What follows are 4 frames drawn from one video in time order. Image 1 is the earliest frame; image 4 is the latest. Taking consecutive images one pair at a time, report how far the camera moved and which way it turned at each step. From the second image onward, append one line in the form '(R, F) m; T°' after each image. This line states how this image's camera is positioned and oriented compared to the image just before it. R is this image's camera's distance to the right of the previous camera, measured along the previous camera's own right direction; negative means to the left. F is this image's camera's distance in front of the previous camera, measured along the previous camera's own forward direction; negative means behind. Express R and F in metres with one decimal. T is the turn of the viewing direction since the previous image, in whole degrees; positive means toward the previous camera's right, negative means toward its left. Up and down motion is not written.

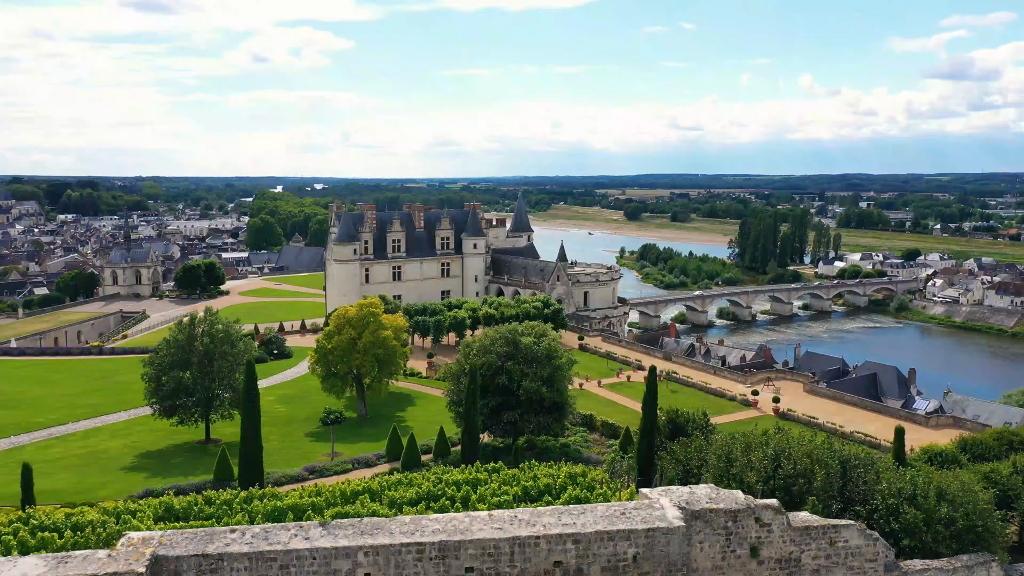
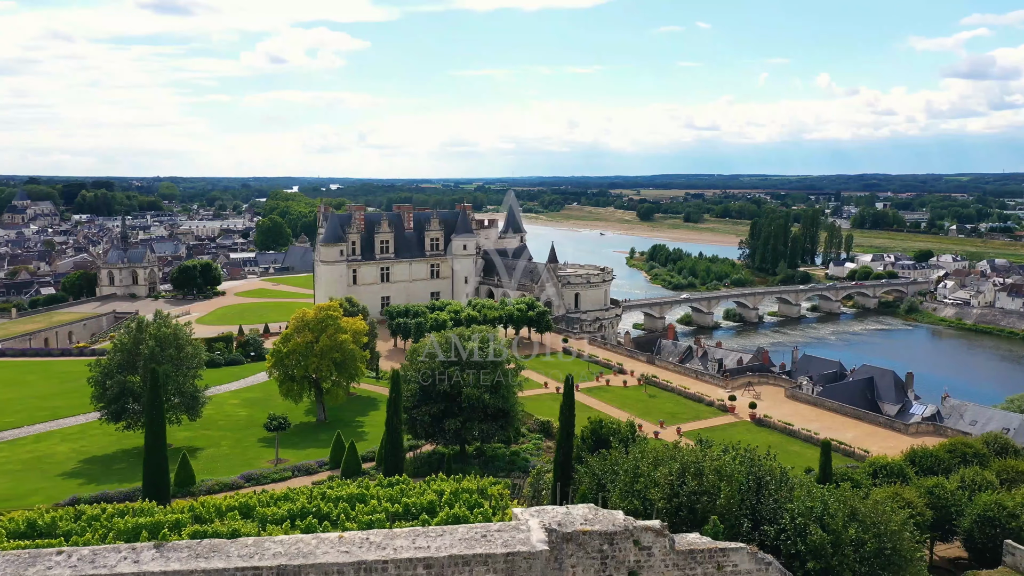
(+2.1, +0.6) m; -1°
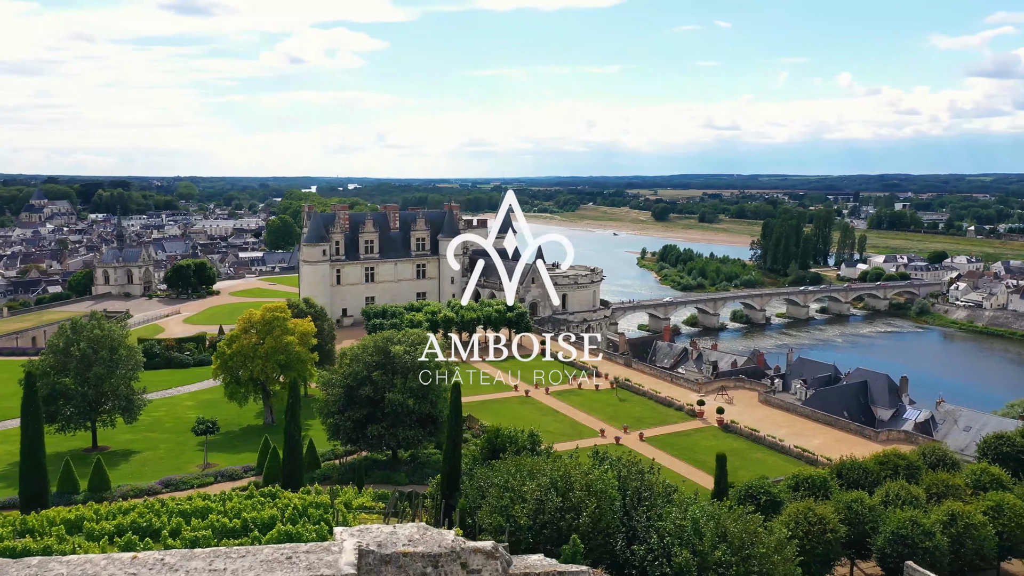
(+2.6, +0.7) m; -1°
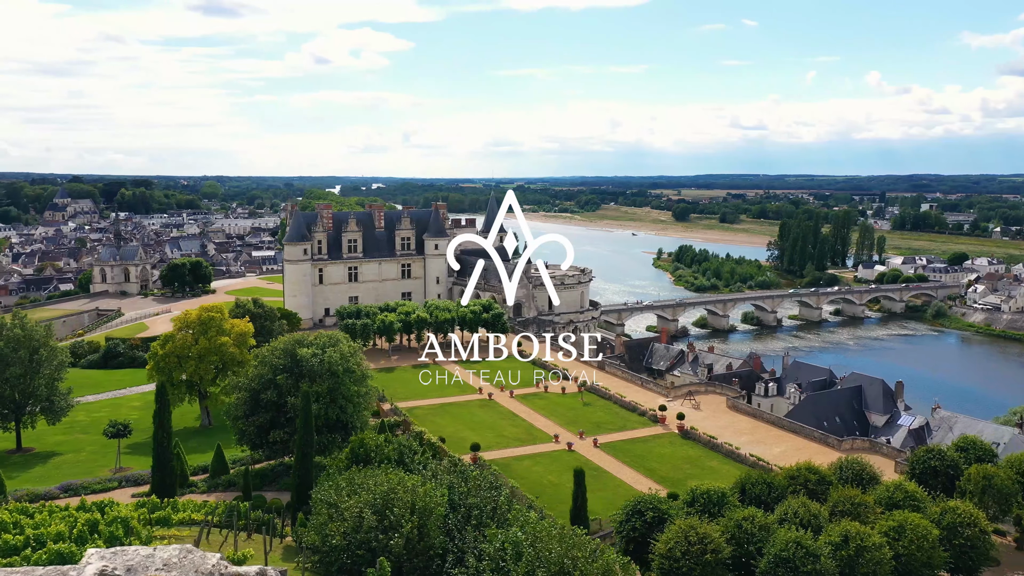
(+3.1, +0.9) m; -2°
